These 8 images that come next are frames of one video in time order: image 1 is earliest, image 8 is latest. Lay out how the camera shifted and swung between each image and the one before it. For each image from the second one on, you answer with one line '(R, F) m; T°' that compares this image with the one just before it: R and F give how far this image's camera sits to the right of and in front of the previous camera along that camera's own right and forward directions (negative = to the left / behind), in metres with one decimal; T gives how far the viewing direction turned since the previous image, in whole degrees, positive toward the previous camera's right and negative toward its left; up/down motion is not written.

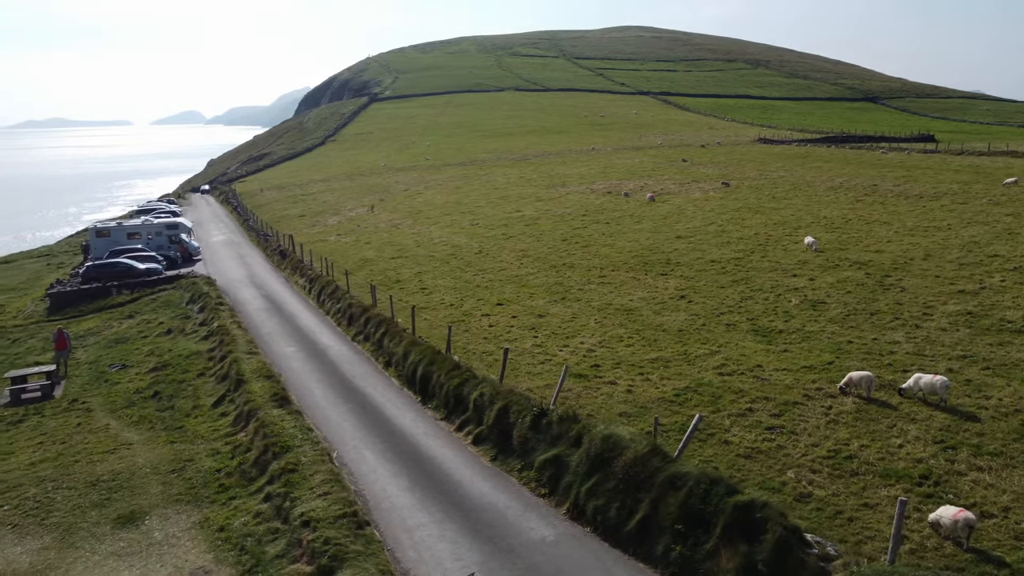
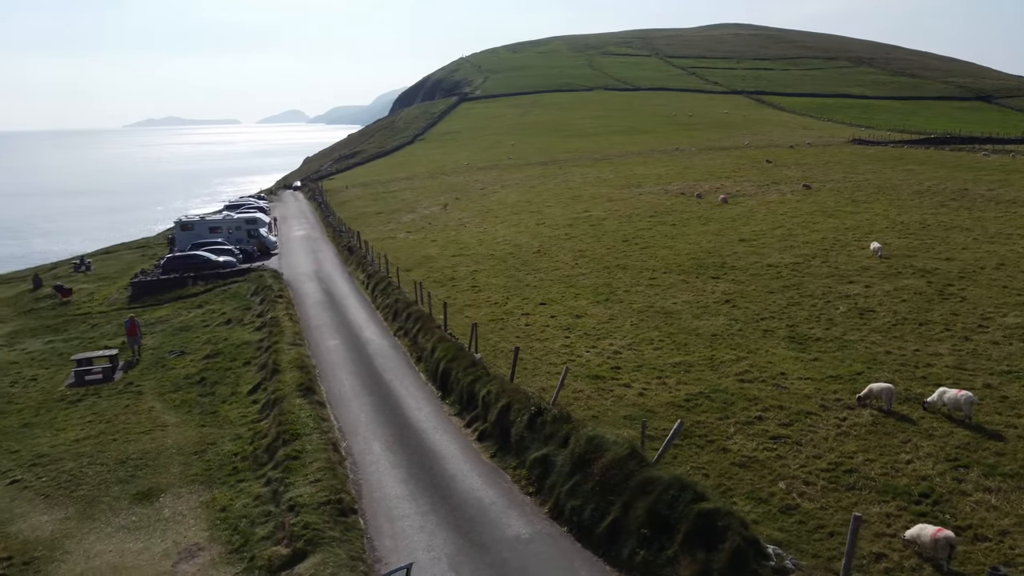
(+2.2, -0.1) m; -6°
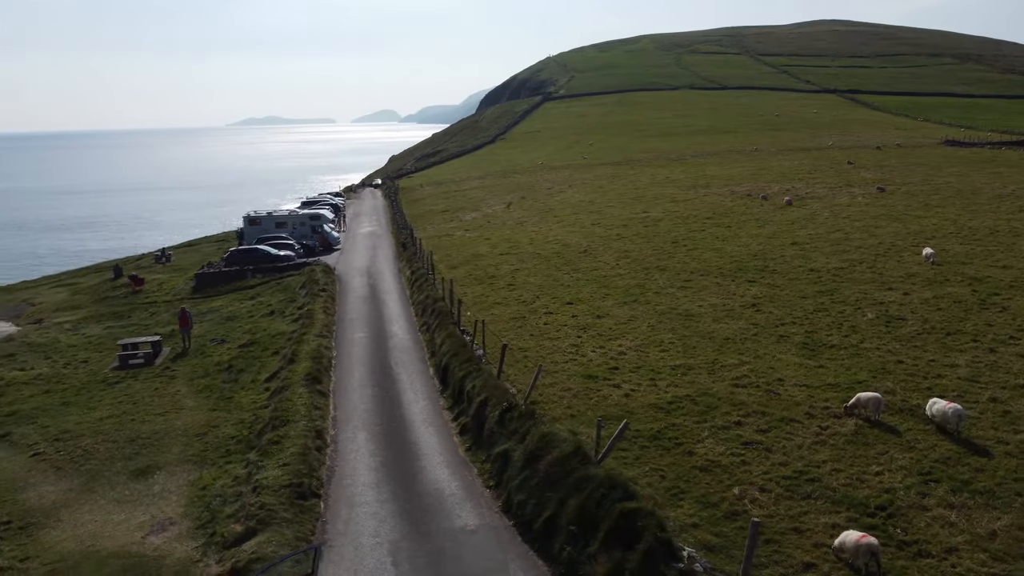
(+2.8, -0.2) m; -6°
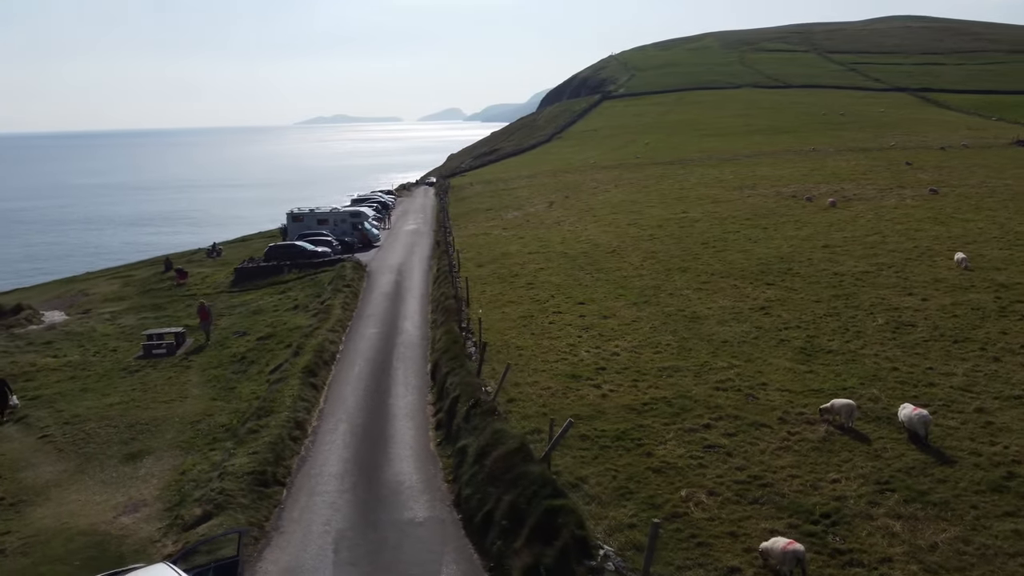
(+2.3, -0.2) m; -4°
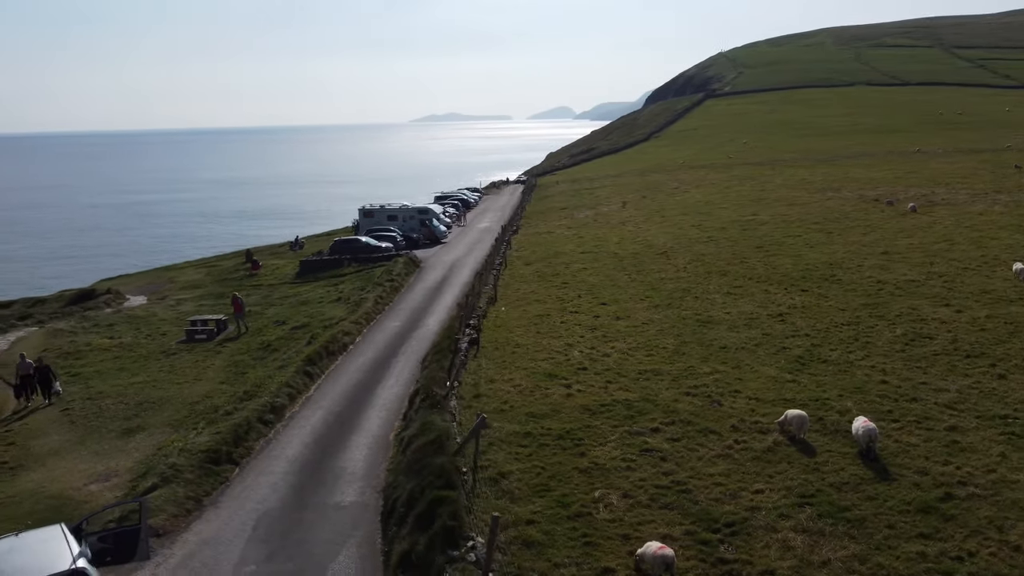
(+3.9, -0.2) m; -7°
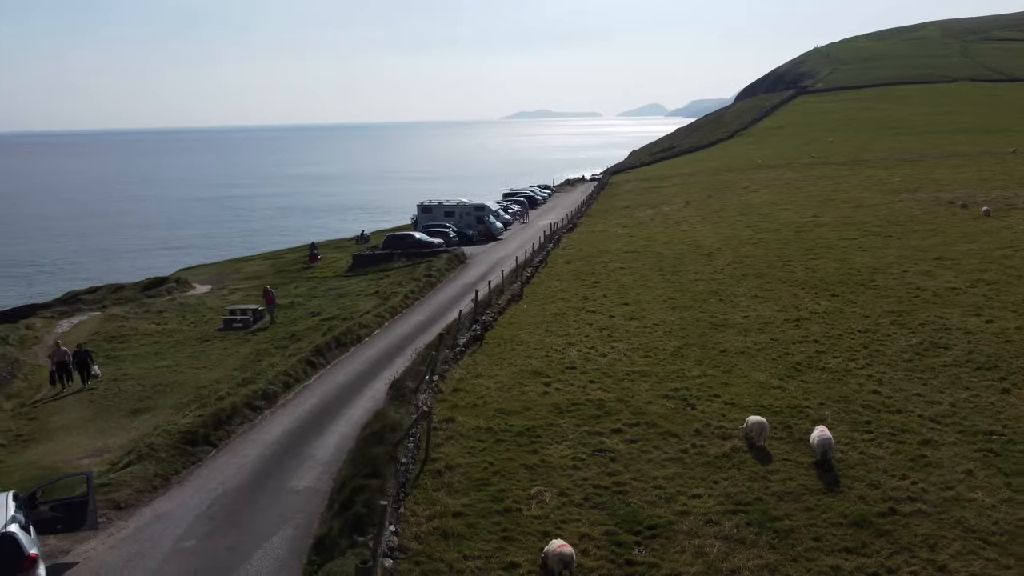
(+3.1, -0.1) m; -6°
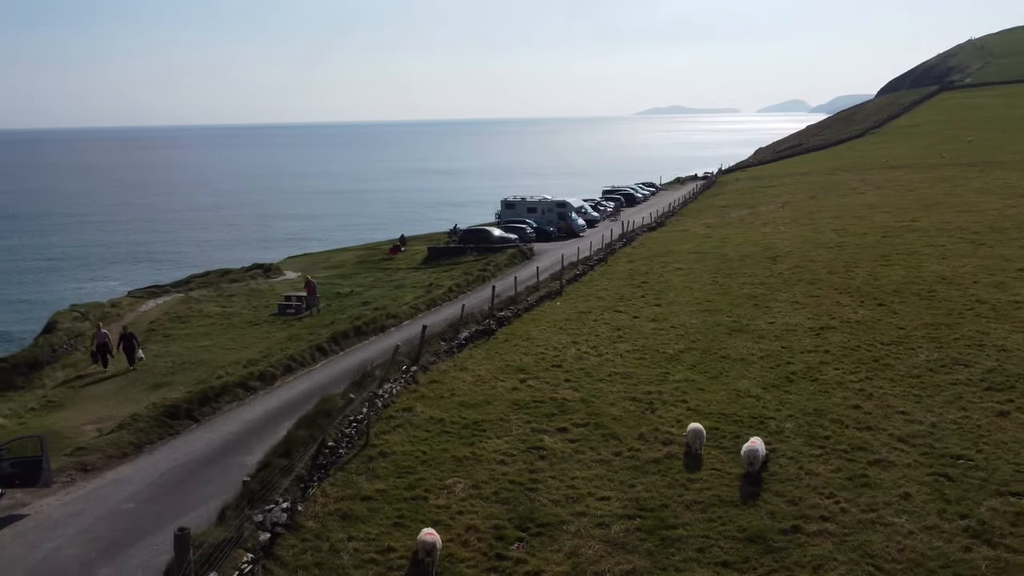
(+4.4, 0.0) m; -9°
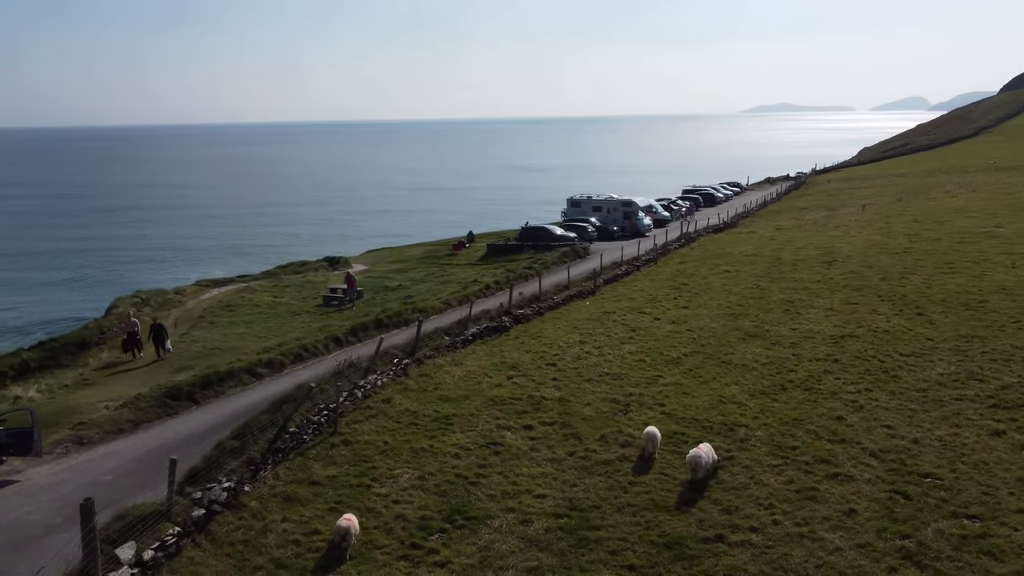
(+3.2, -0.1) m; -7°
